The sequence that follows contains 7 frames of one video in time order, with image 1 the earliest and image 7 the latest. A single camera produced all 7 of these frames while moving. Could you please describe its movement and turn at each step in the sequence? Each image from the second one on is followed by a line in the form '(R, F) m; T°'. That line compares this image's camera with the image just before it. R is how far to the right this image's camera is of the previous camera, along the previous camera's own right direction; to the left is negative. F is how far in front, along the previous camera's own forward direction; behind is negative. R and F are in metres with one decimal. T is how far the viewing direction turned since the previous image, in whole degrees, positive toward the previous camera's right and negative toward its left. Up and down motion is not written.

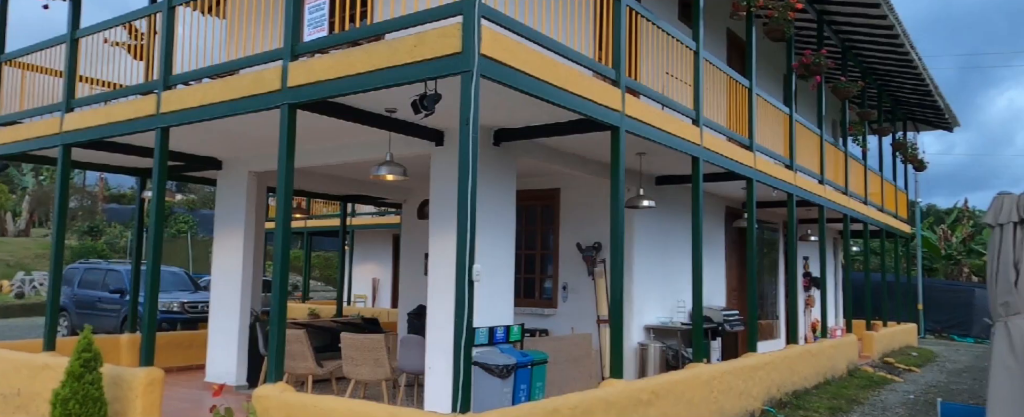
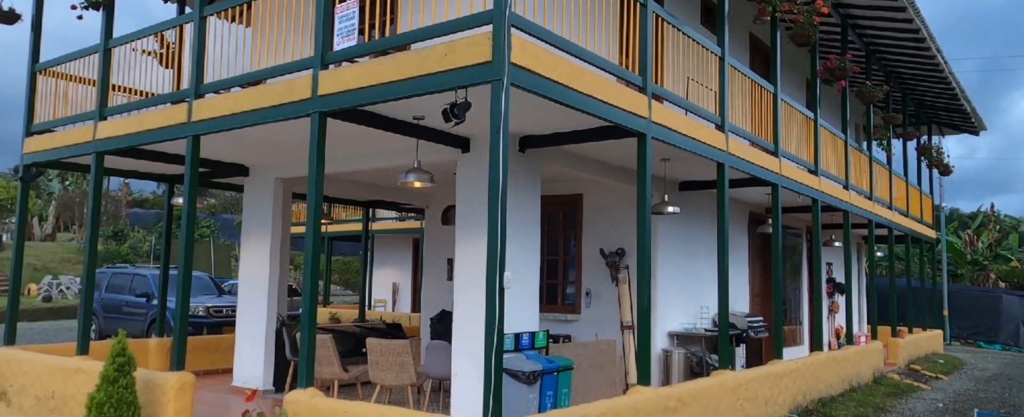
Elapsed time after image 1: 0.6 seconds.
(-0.1, 0.0) m; -1°
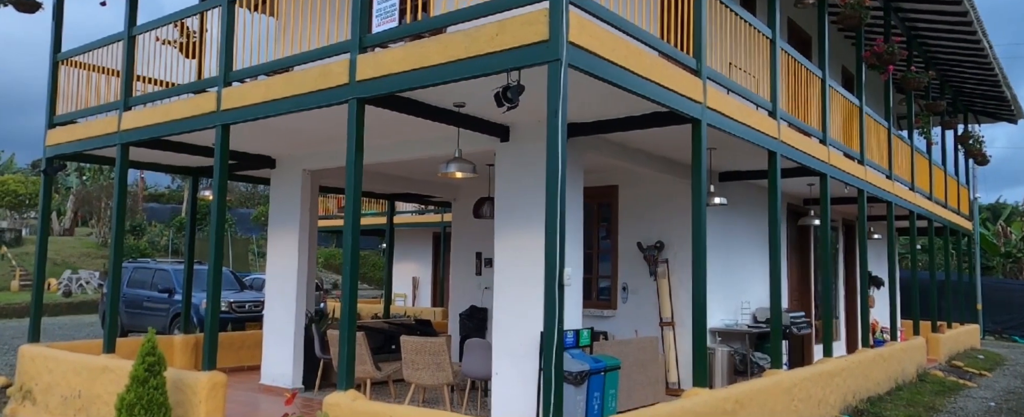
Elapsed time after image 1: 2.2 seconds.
(-0.3, +0.3) m; -1°
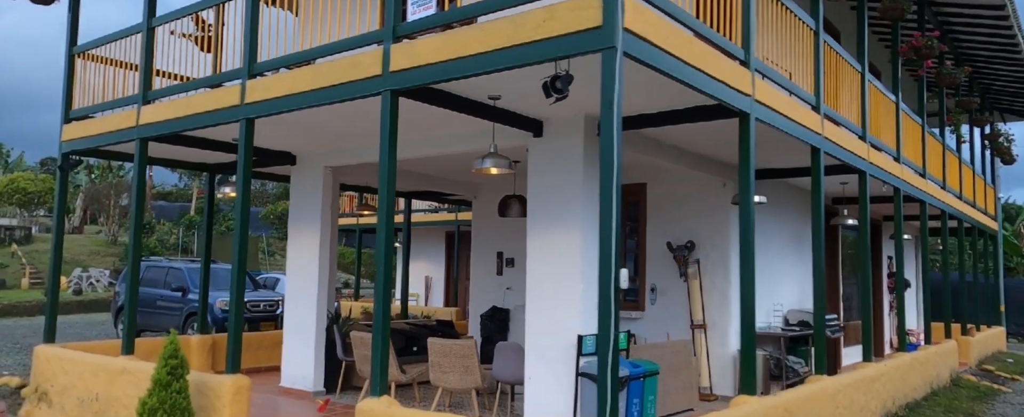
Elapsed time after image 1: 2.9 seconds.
(-0.2, +0.3) m; 0°
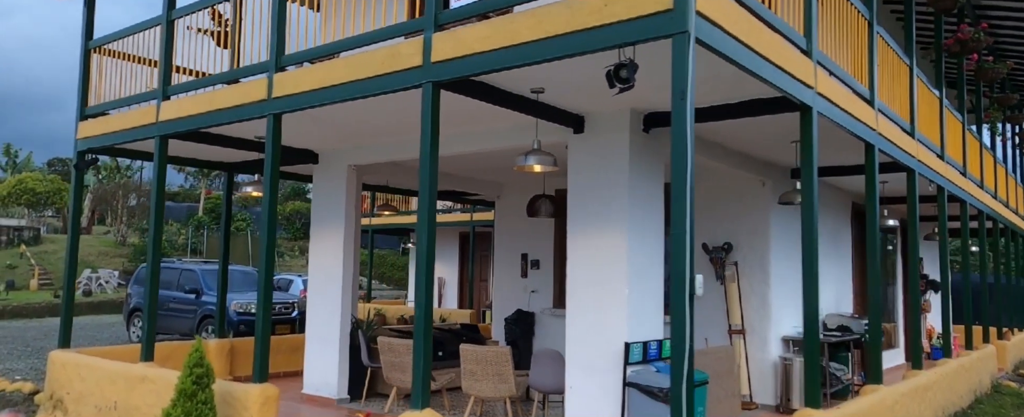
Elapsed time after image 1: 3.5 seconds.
(-0.3, +0.4) m; 0°
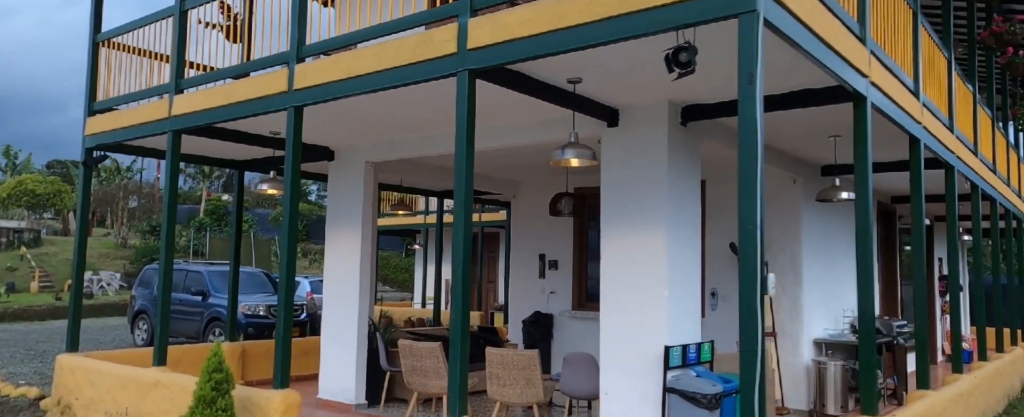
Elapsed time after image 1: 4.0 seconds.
(-0.3, +0.3) m; 0°
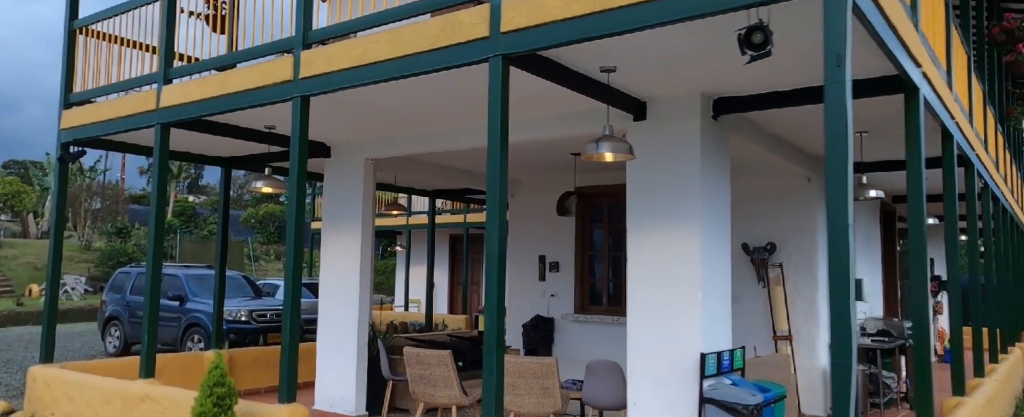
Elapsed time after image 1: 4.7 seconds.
(-0.4, +0.4) m; +2°
